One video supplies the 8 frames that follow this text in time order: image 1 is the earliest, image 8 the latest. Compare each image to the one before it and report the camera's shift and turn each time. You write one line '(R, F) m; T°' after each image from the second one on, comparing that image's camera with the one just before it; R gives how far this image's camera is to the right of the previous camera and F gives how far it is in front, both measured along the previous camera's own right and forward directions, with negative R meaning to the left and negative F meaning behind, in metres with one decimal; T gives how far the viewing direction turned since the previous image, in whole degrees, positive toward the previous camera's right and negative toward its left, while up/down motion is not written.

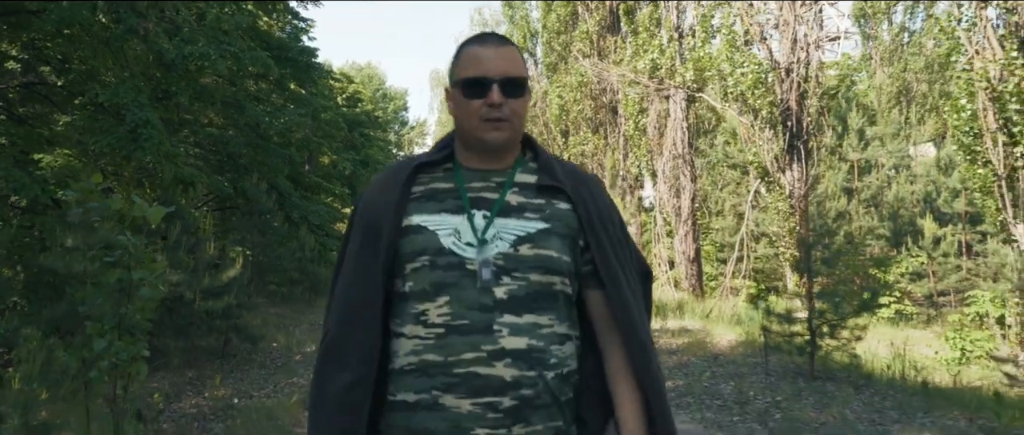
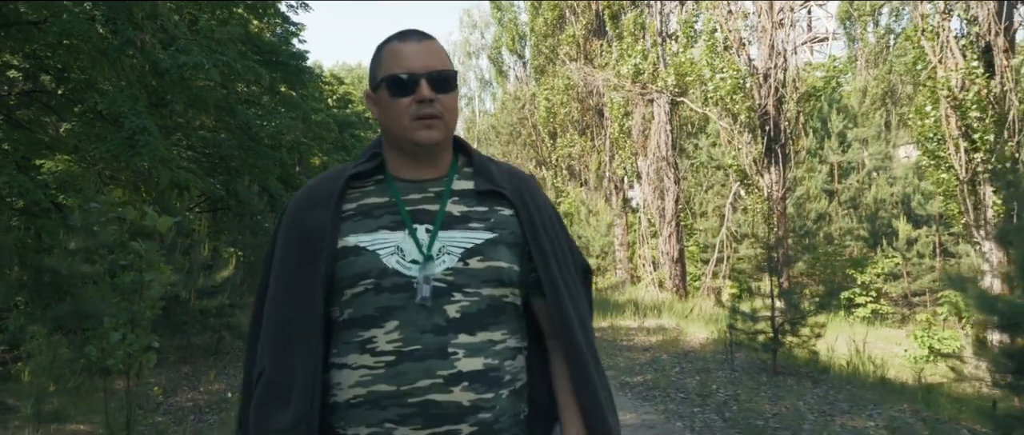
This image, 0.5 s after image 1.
(+0.1, -0.4) m; +1°
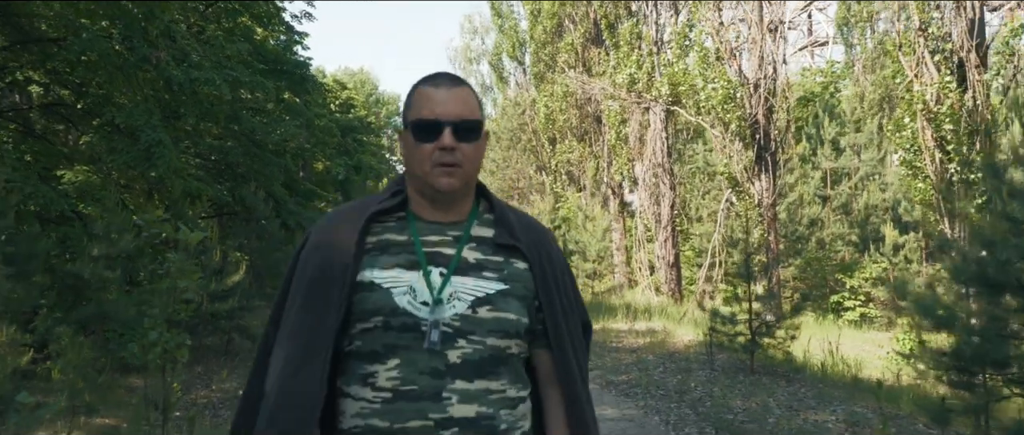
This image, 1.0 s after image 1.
(+0.1, -0.5) m; 0°
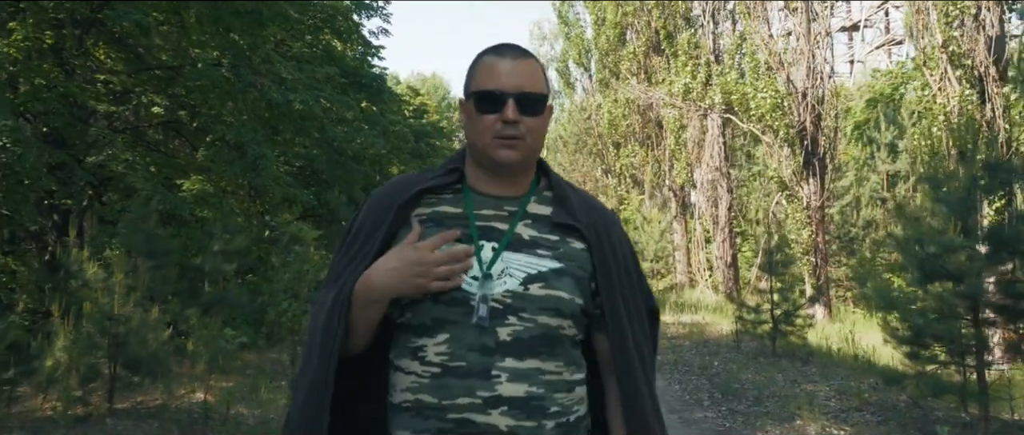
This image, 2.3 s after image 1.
(+0.2, -1.2) m; -4°
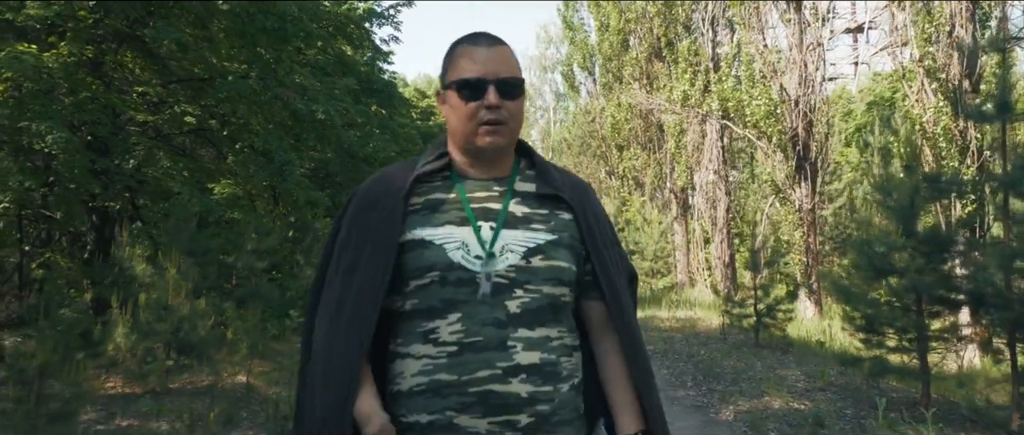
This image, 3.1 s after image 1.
(0.0, -0.8) m; 0°
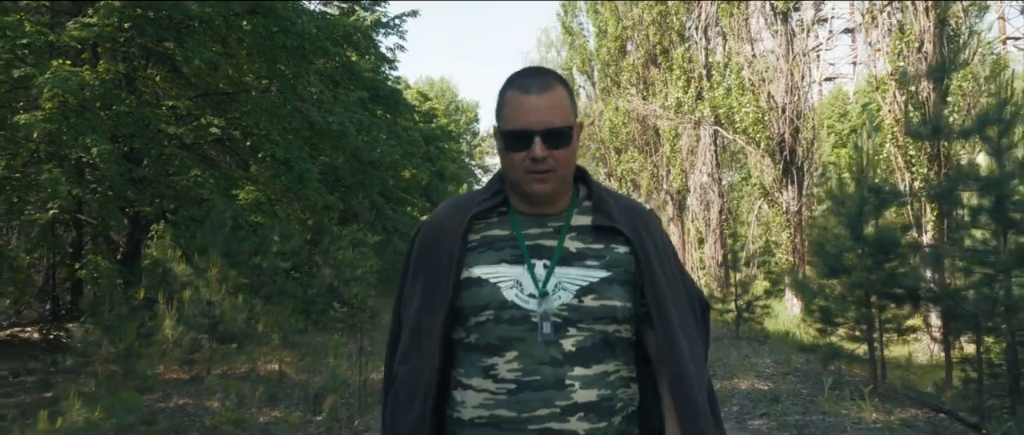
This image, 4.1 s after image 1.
(0.0, -0.9) m; 0°
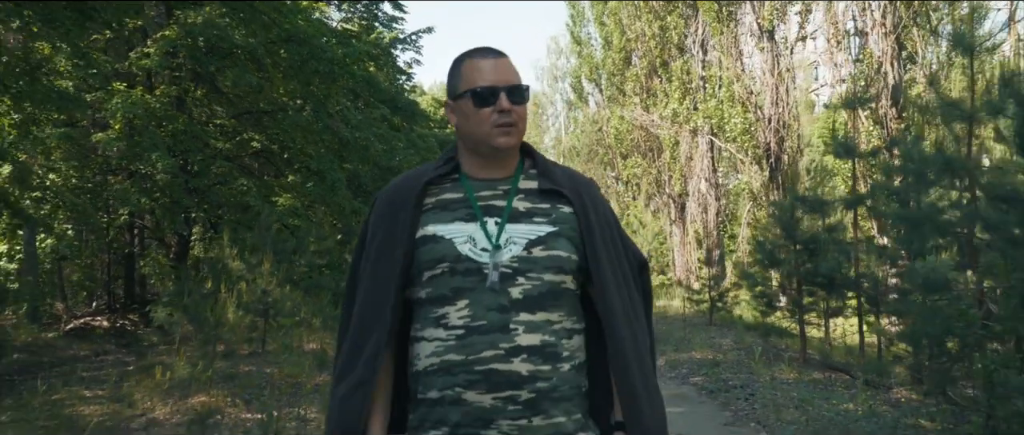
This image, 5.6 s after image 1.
(+0.1, -1.6) m; -1°
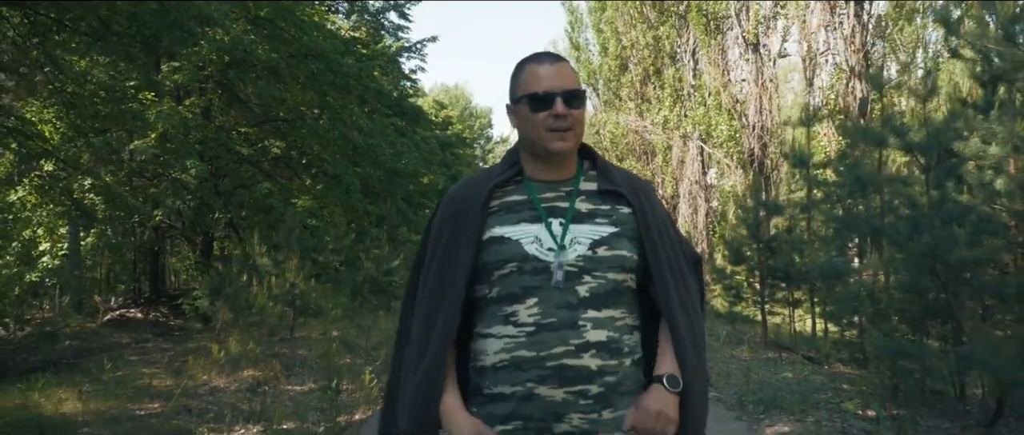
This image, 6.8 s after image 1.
(0.0, -1.2) m; 0°
